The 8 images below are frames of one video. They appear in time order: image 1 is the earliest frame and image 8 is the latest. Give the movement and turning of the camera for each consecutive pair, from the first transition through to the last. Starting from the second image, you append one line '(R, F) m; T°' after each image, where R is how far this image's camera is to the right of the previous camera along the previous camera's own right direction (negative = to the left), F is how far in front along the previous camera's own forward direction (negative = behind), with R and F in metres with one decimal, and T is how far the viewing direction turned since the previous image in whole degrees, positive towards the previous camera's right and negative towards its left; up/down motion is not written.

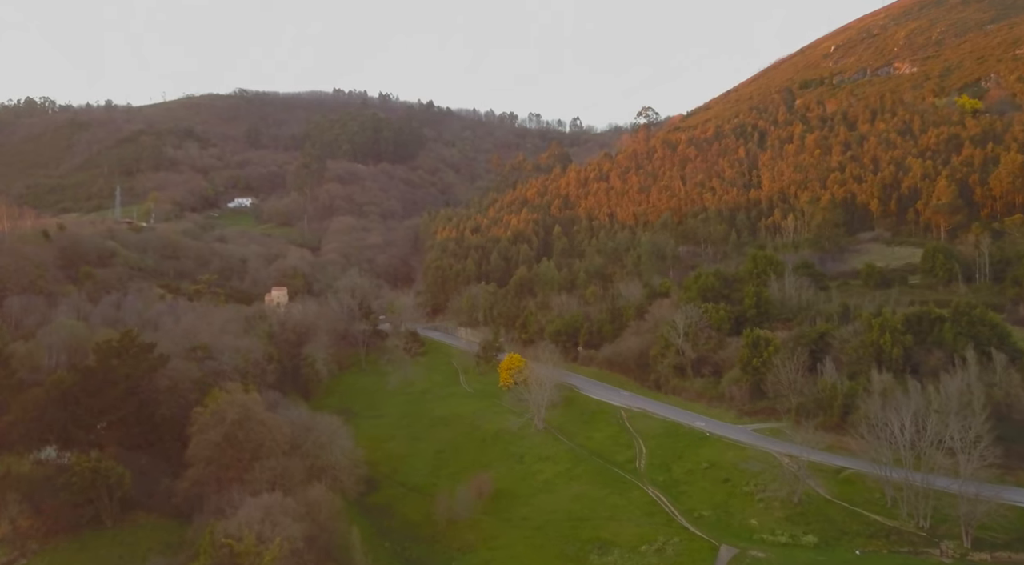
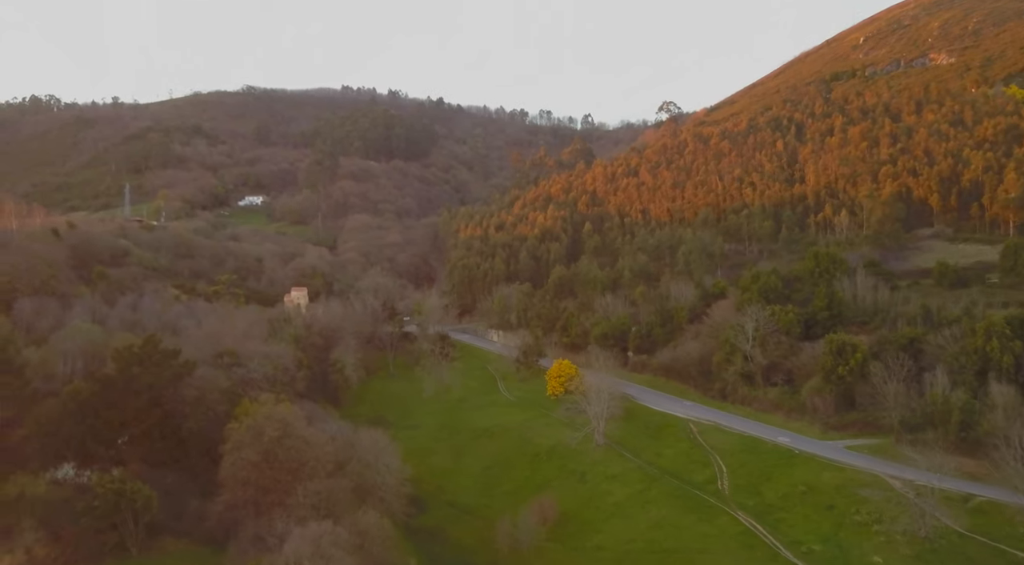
(-3.0, +4.2) m; 0°
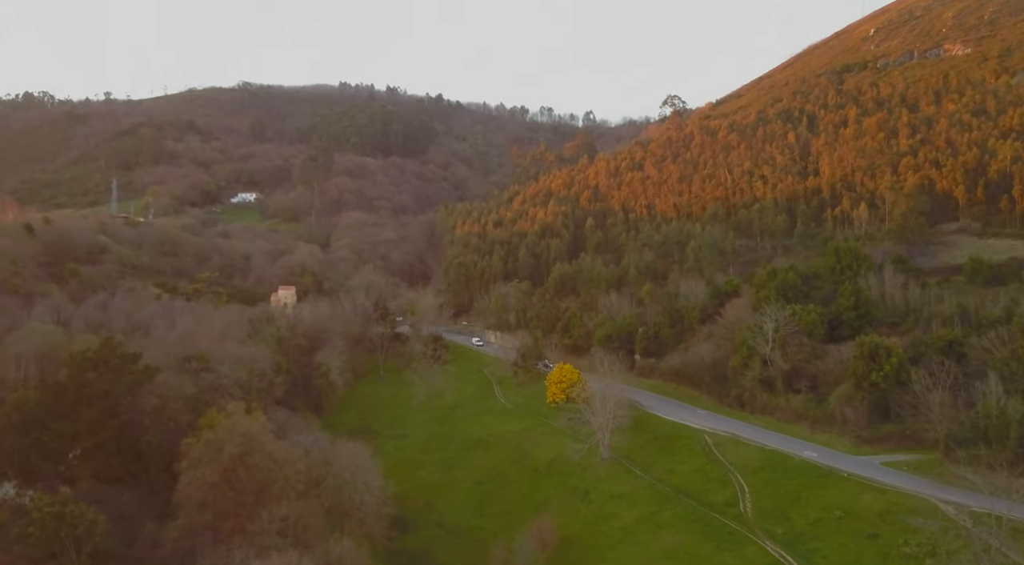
(+0.3, +4.5) m; 0°
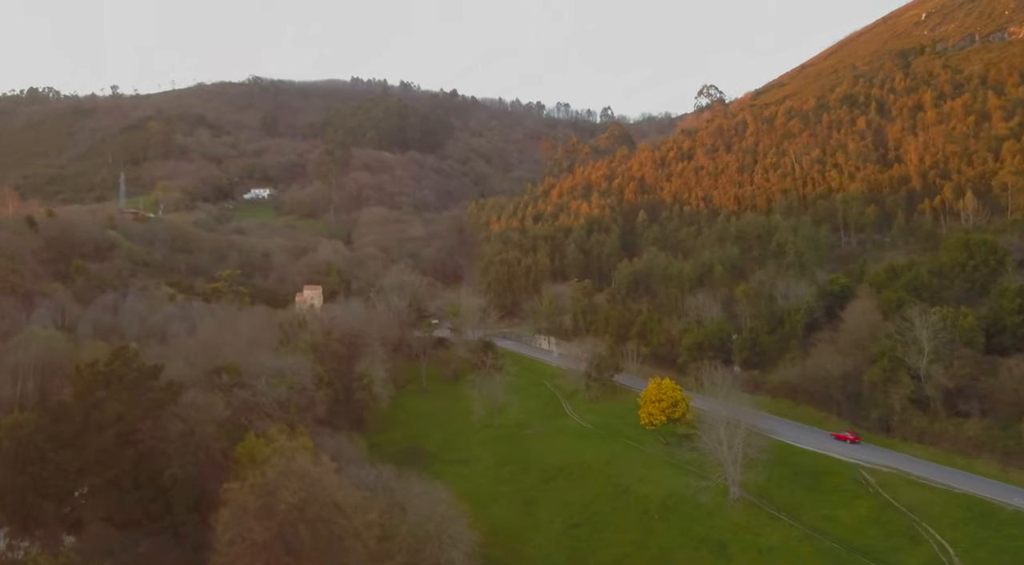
(-4.3, +7.8) m; 0°
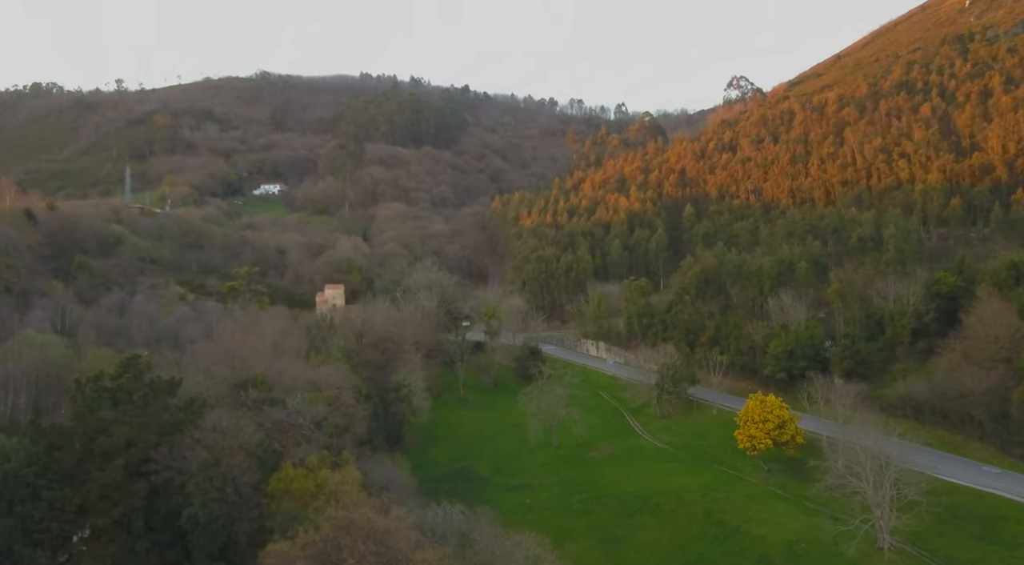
(-3.1, +6.2) m; 0°
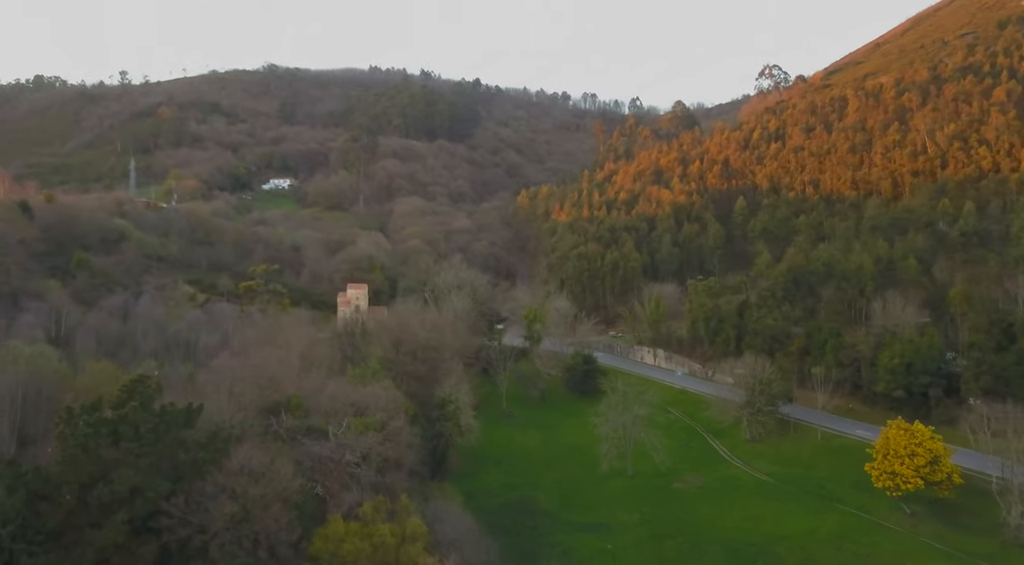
(-3.0, +6.3) m; 0°
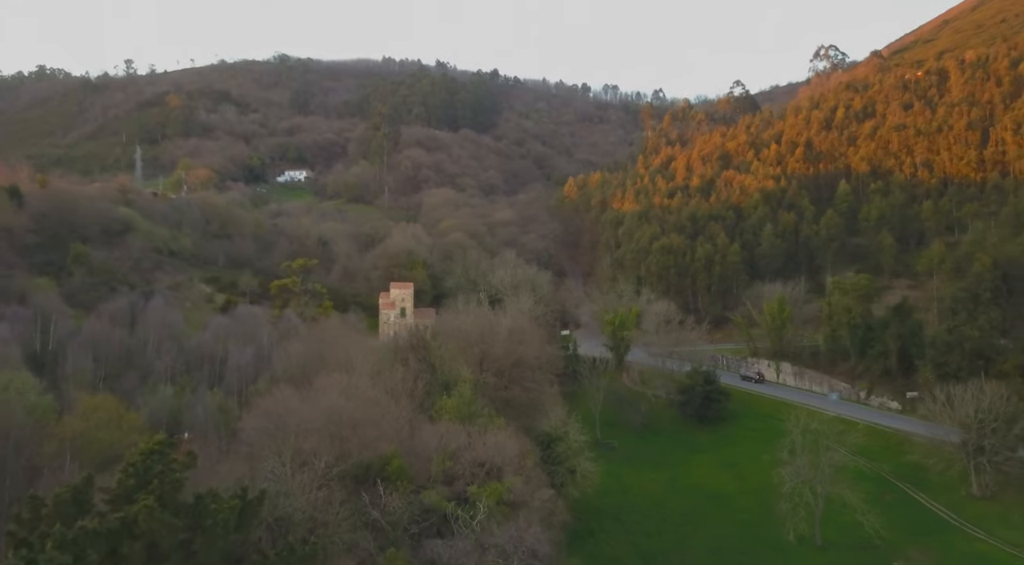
(-4.8, +10.1) m; 0°
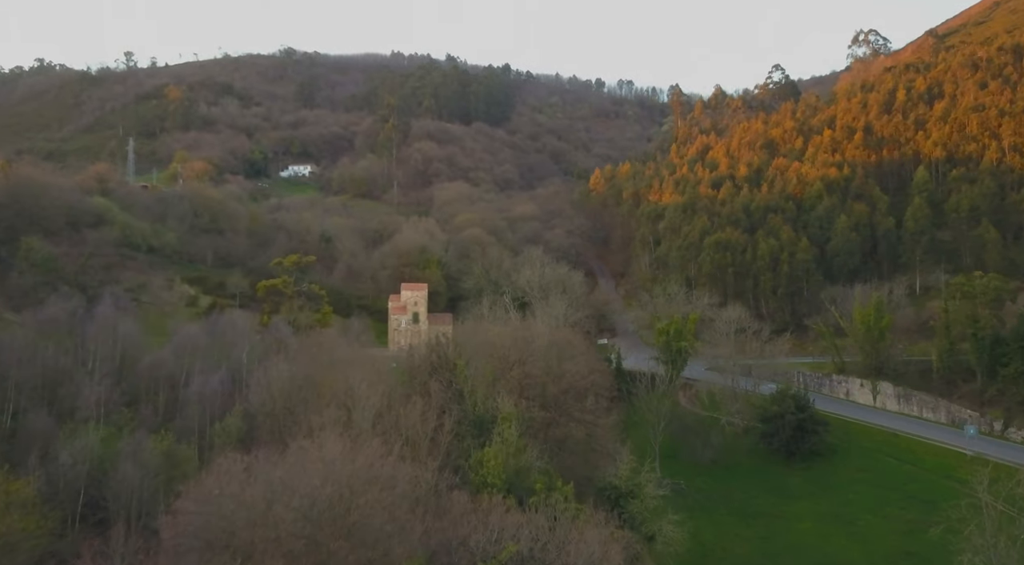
(-1.4, +8.1) m; -1°
